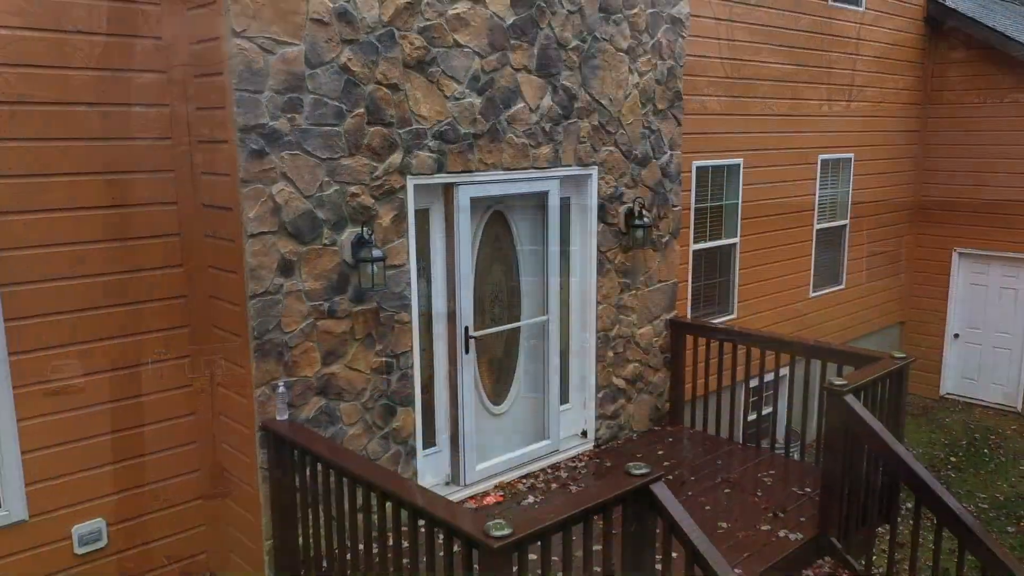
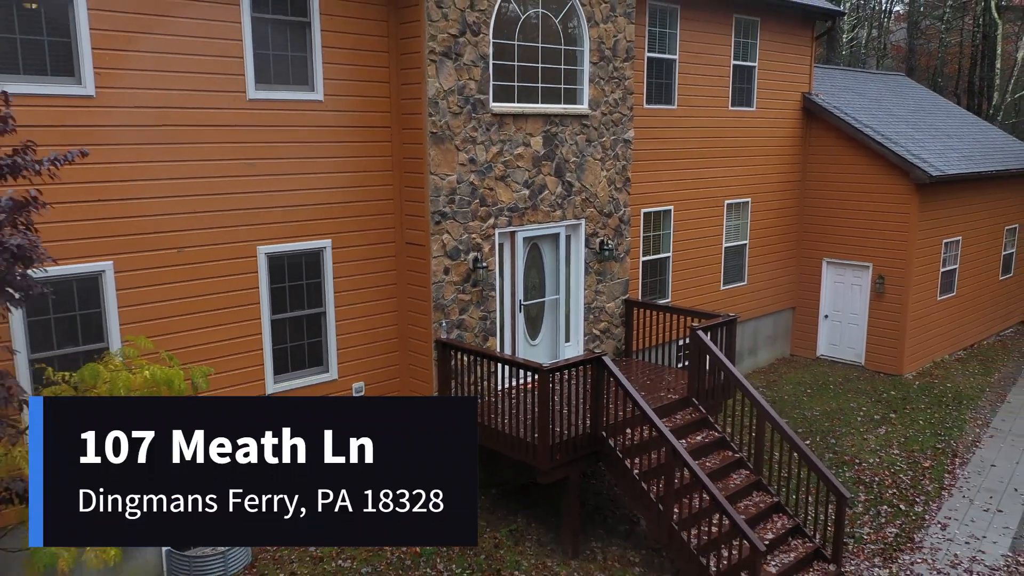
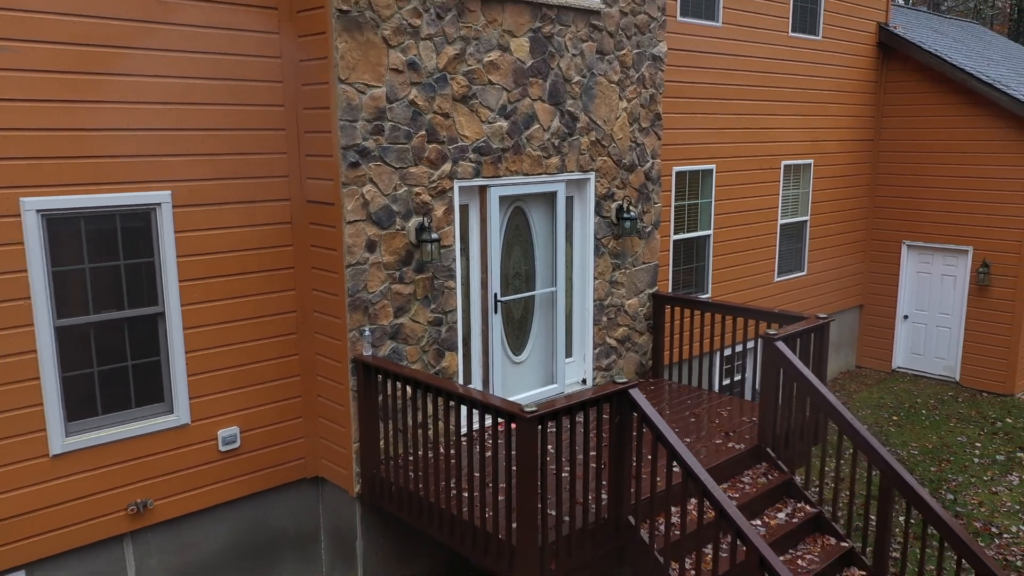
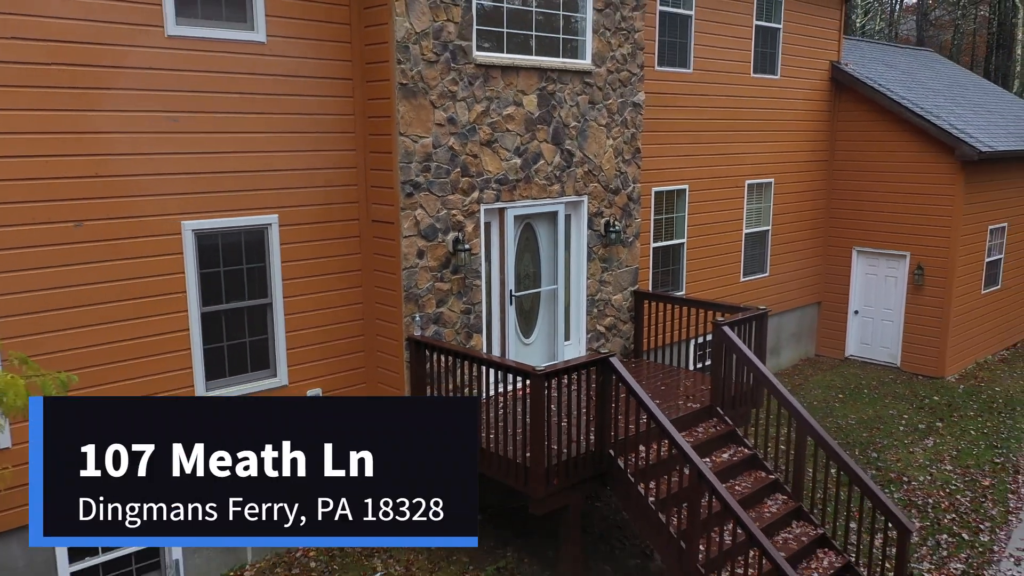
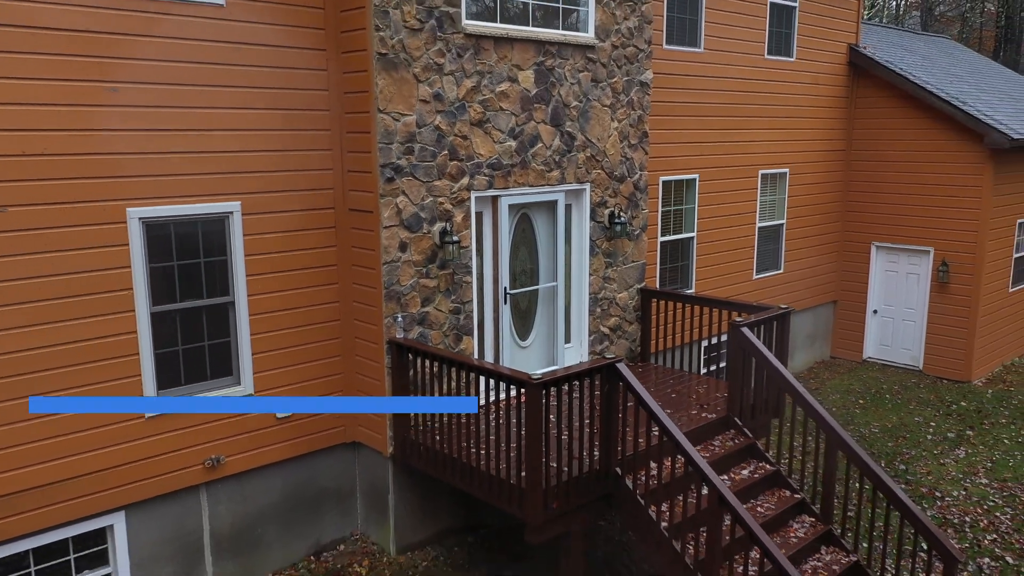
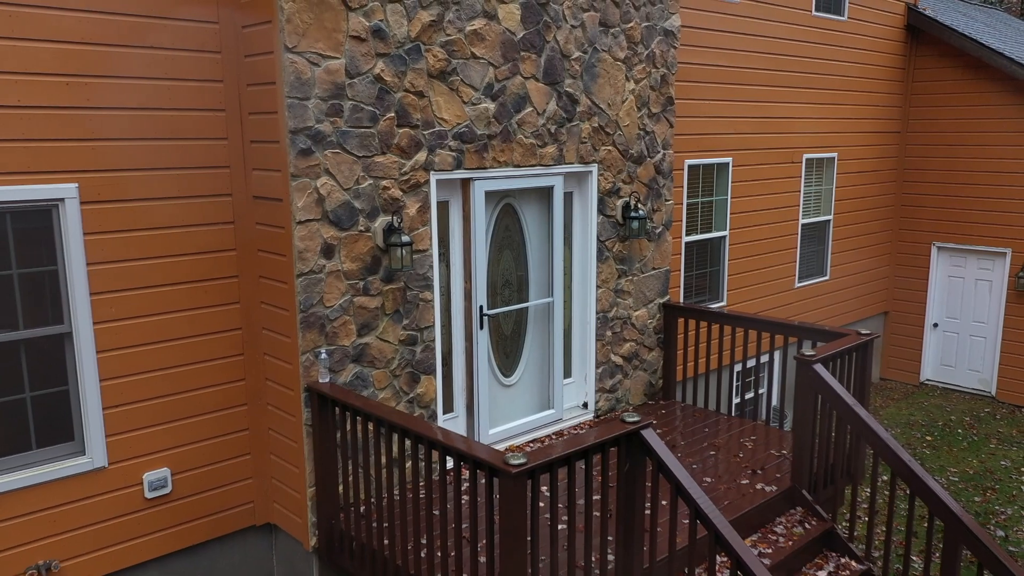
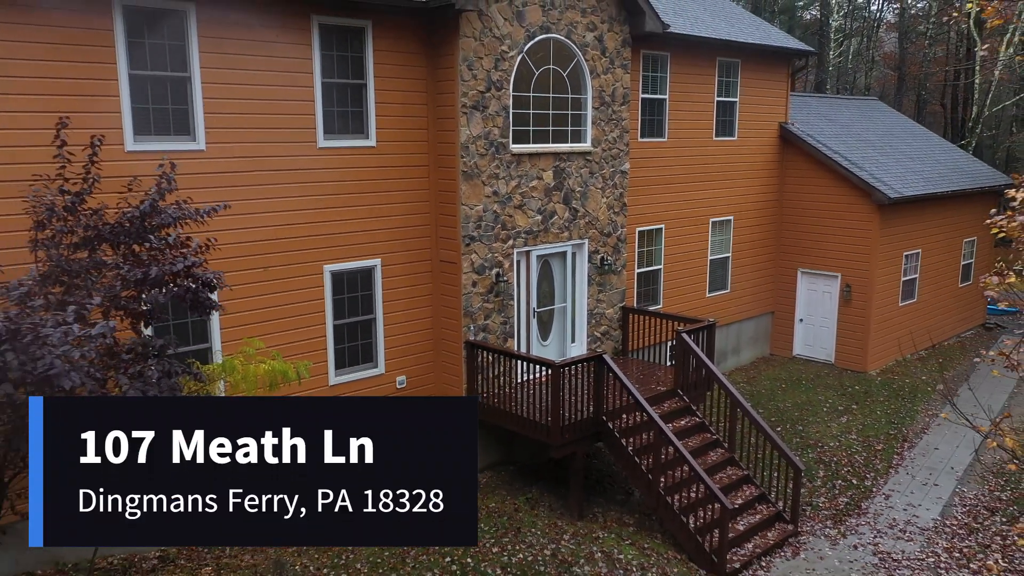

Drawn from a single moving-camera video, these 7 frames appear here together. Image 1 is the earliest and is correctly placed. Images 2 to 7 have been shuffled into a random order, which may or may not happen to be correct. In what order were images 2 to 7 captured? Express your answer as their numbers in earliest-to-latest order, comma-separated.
6, 3, 5, 4, 2, 7
